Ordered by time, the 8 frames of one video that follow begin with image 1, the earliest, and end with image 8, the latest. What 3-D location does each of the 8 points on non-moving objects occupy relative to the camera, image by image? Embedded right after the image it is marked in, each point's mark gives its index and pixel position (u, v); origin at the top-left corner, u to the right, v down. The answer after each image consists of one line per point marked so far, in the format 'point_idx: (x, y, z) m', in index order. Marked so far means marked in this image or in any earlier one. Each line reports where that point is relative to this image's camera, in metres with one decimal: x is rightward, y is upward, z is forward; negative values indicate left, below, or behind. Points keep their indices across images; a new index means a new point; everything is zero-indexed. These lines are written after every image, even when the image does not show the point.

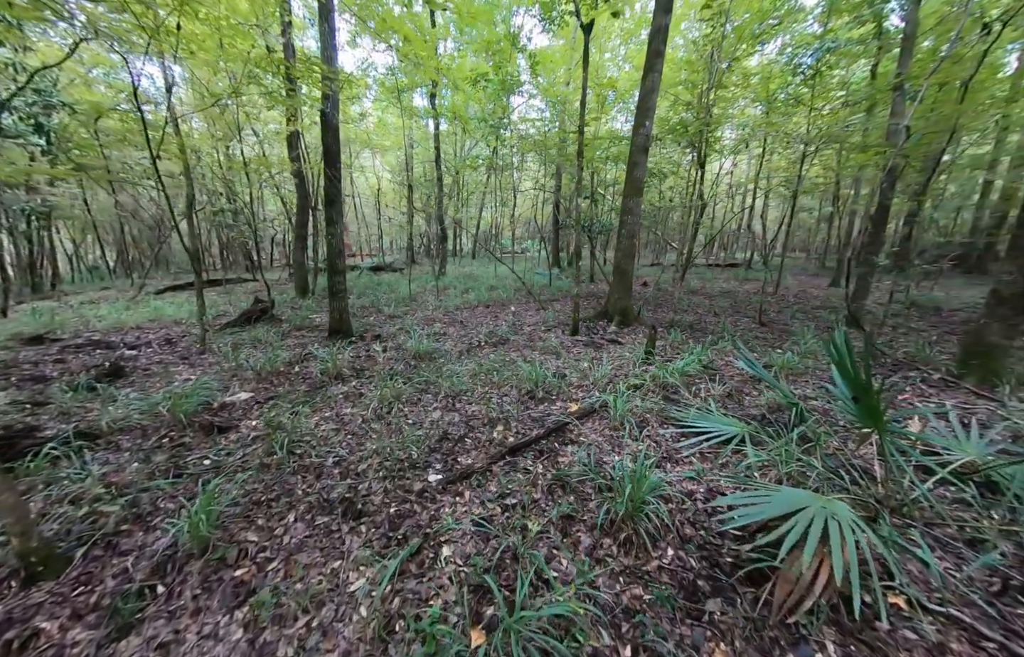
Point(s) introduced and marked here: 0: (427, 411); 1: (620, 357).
0: (-0.9, -0.9, +3.7) m
1: (+1.6, -0.4, +5.3) m
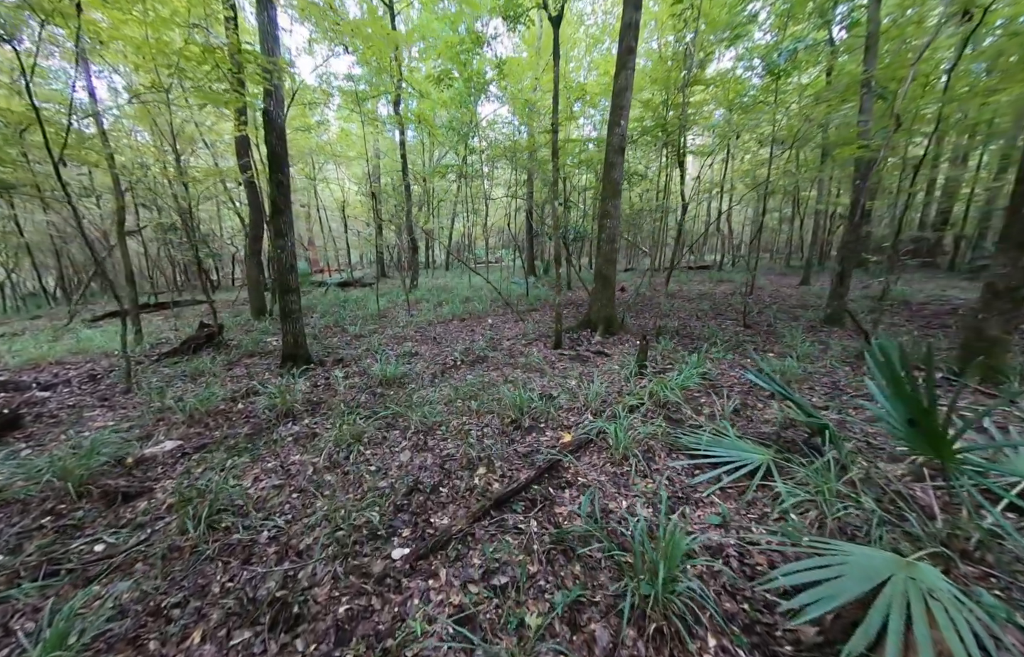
0: (-1.0, -1.1, +3.1) m
1: (+1.4, -0.6, +4.9) m
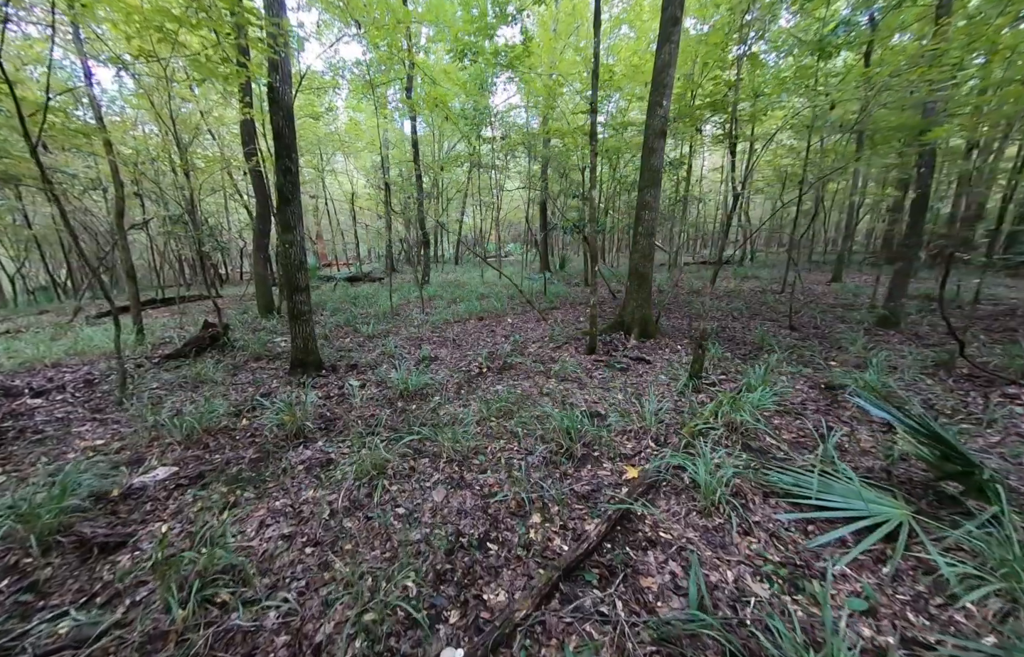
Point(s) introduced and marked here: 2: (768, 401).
0: (-0.6, -1.2, +2.6) m
1: (+1.8, -0.7, +4.3) m
2: (+2.6, -0.7, +3.5) m
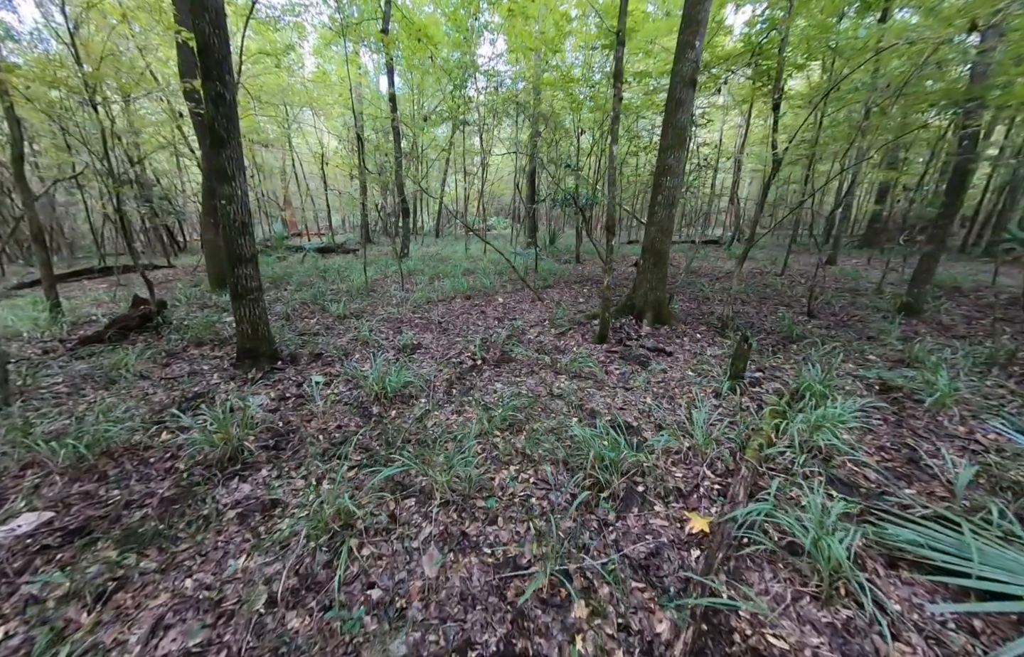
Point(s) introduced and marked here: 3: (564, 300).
0: (-0.5, -1.2, +1.8) m
1: (+1.8, -0.6, +3.6) m
2: (+2.6, -0.7, +2.9) m
3: (+1.1, +0.6, +7.3) m
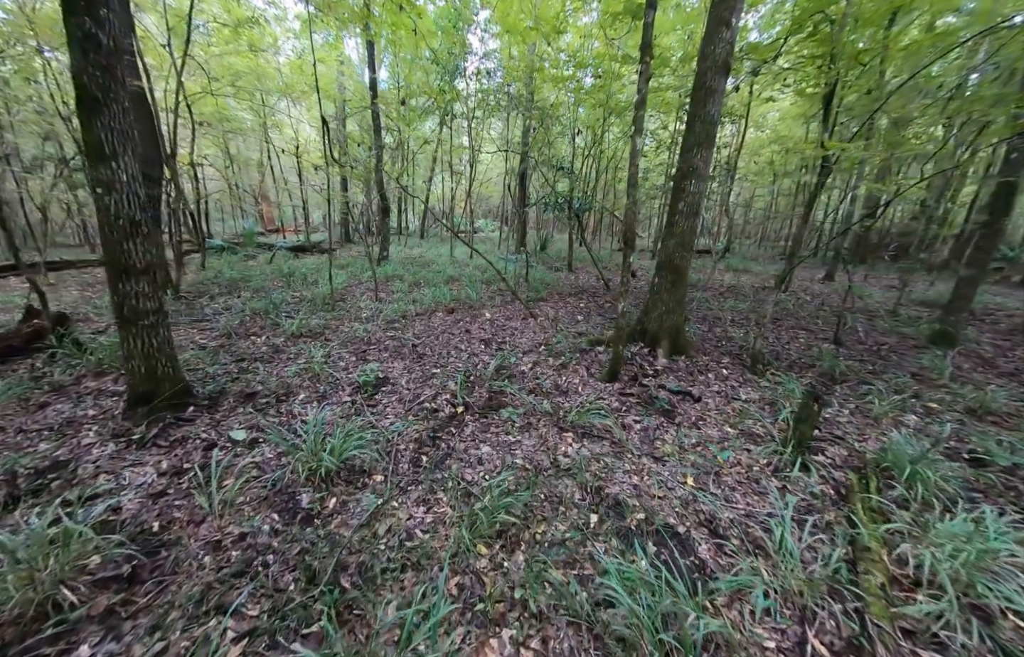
0: (-0.5, -1.5, +0.9) m
1: (+1.8, -1.0, +2.7) m
2: (+2.6, -1.1, +2.1) m
3: (+0.9, +0.2, +6.4) m
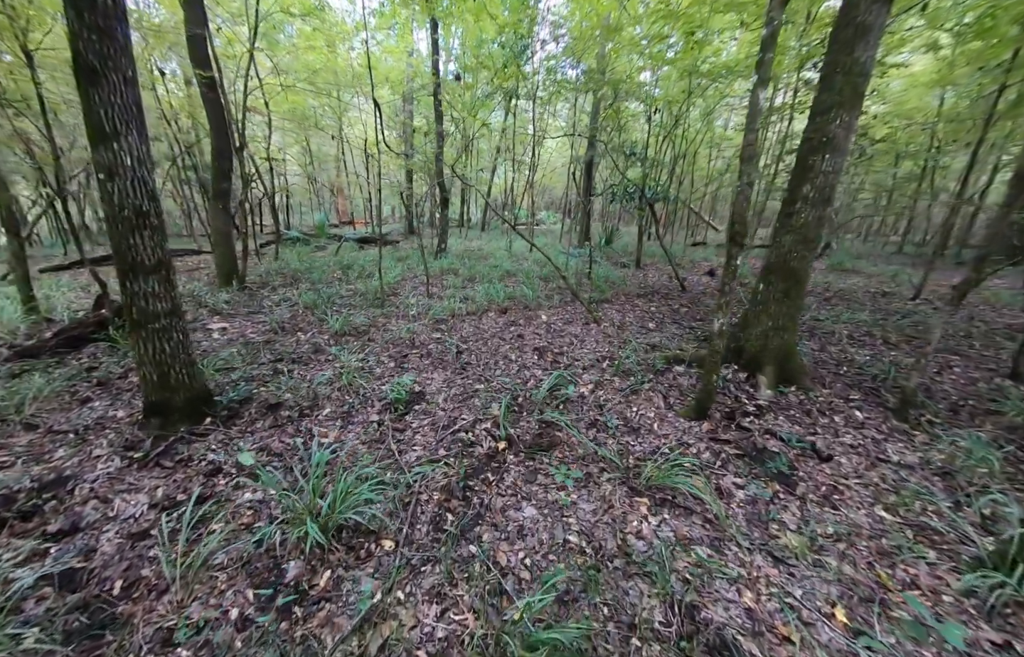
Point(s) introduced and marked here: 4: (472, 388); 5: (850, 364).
0: (-0.5, -1.7, +0.3) m
1: (+2.1, -1.2, +1.8) m
2: (+2.8, -1.4, +1.0) m
3: (+1.8, 0.0, +5.5) m
4: (-0.4, -0.6, +3.4) m
5: (+4.2, -0.4, +4.4) m
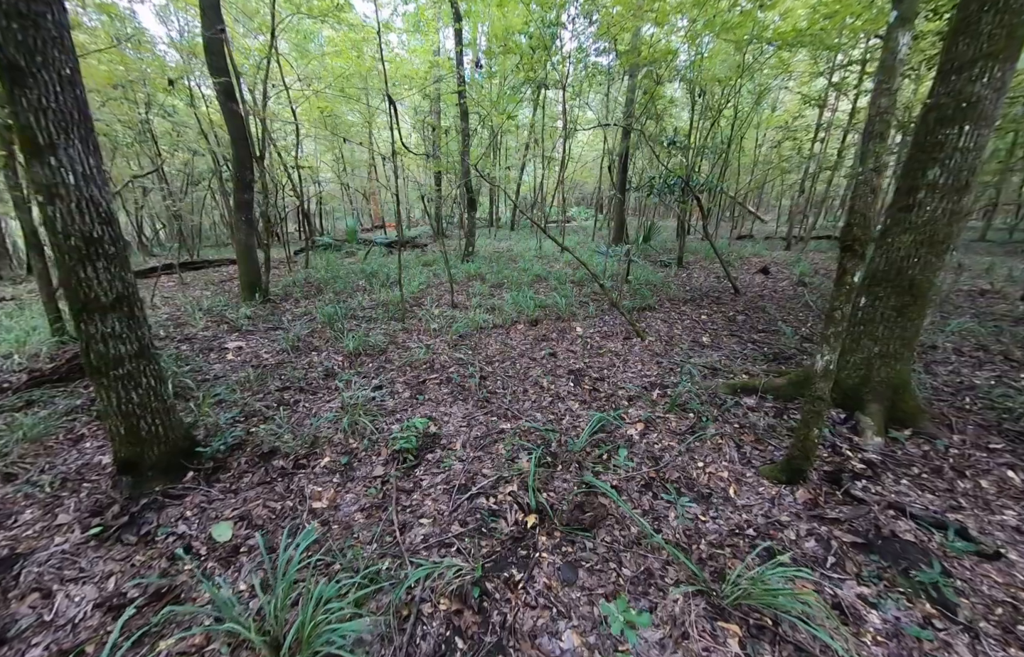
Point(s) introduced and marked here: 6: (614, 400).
0: (-0.5, -1.9, -0.2) m
1: (+2.2, -1.4, +1.0) m
2: (+2.8, -1.6, +0.2) m
3: (+2.2, -0.2, +4.7) m
4: (-0.1, -0.8, +2.9) m
5: (+4.5, -0.6, +3.4) m
6: (+1.0, -0.7, +3.3) m
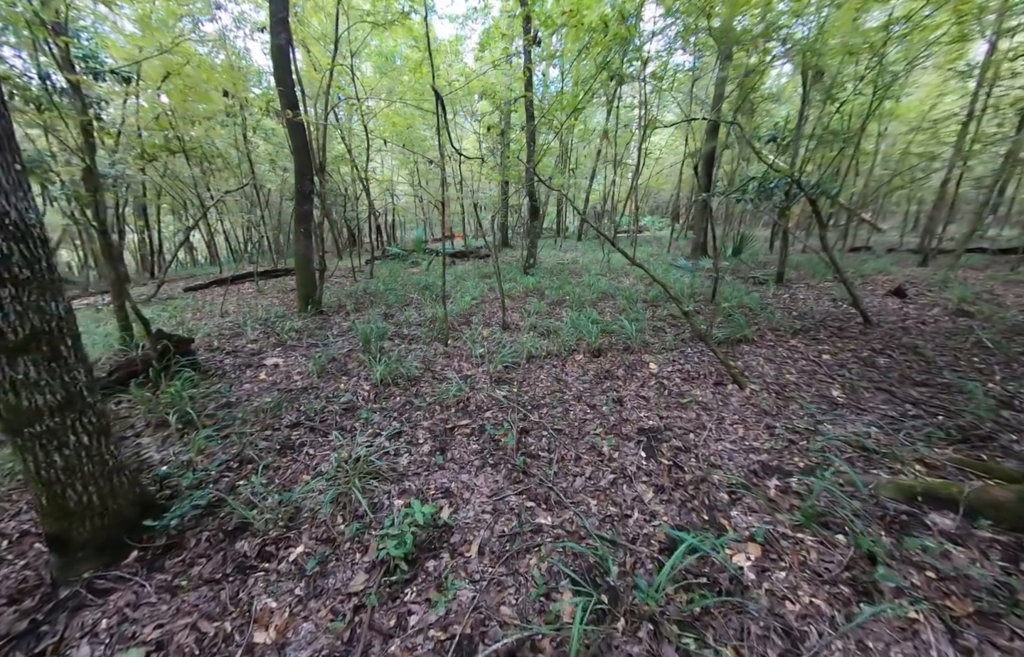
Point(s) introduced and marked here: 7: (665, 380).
0: (-0.9, -2.1, -1.0) m
1: (+2.0, -1.8, -0.2) m
2: (+2.5, -2.0, -1.2) m
3: (+2.8, -0.6, +3.5) m
4: (+0.1, -1.1, +2.0) m
5: (+4.7, -1.2, +1.8) m
6: (+1.3, -1.0, +2.3) m
7: (+1.7, -0.6, +3.9) m
